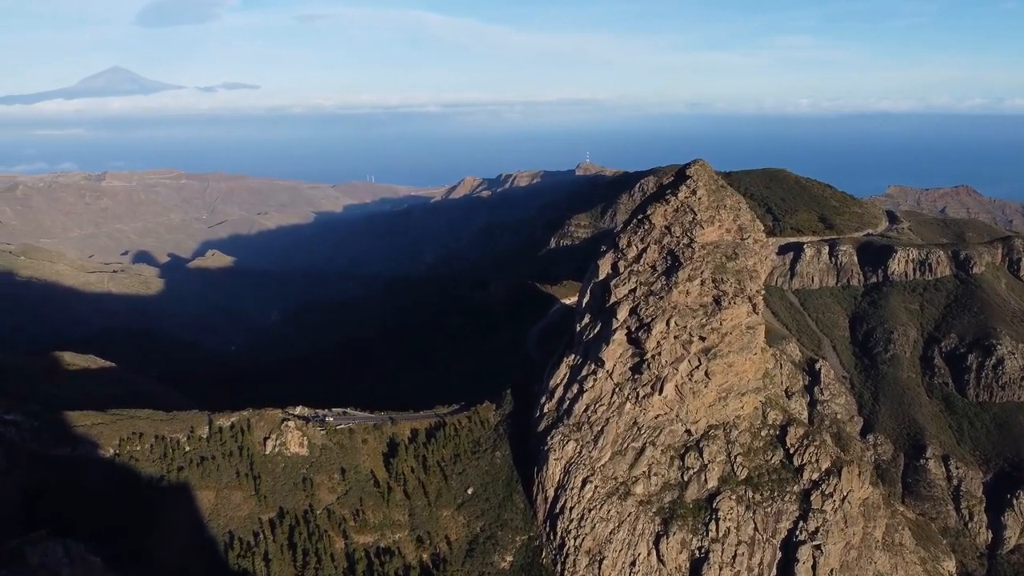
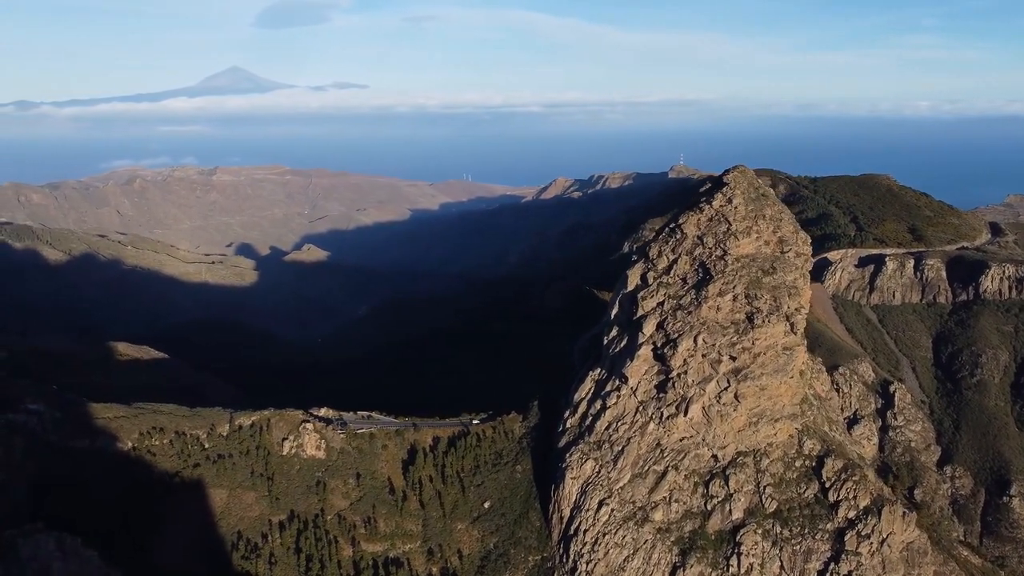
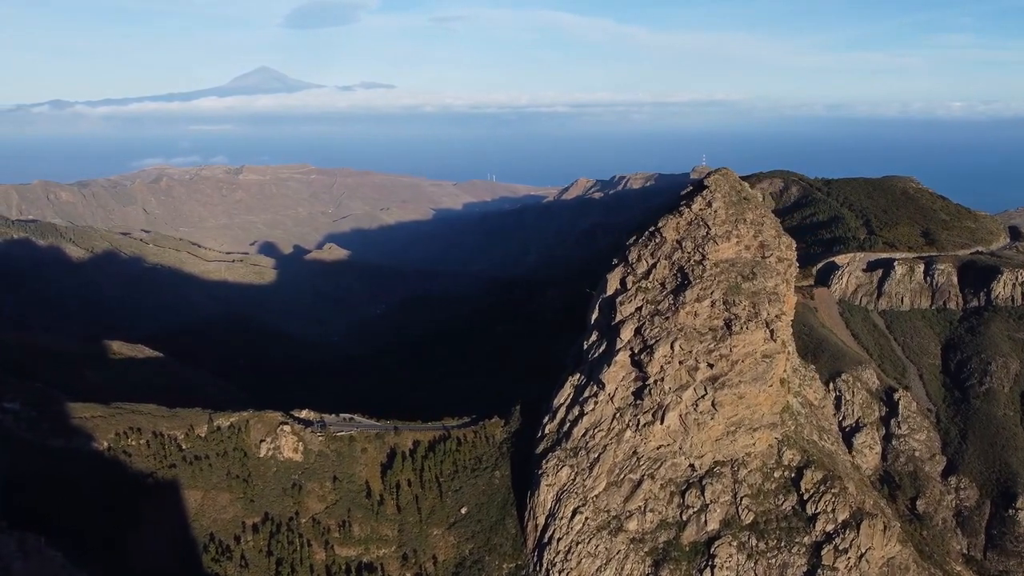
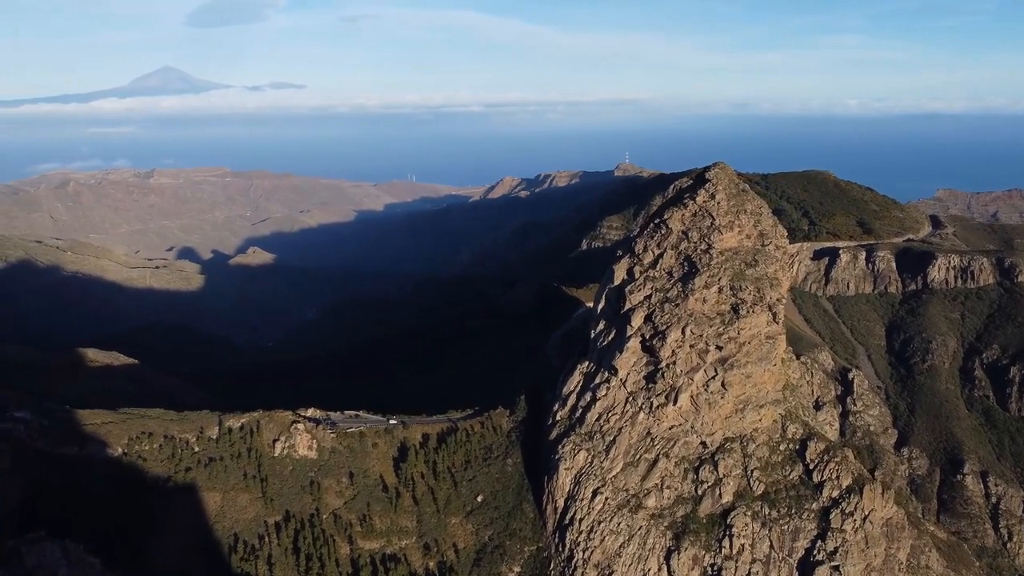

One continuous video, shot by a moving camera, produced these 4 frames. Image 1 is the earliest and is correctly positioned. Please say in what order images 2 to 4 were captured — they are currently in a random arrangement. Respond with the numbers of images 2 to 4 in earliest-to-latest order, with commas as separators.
4, 2, 3
